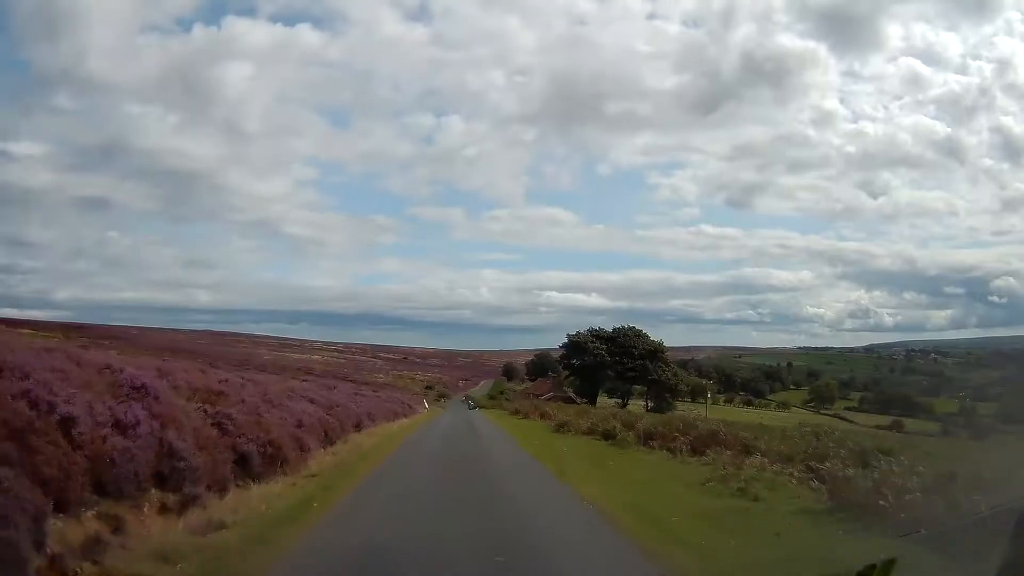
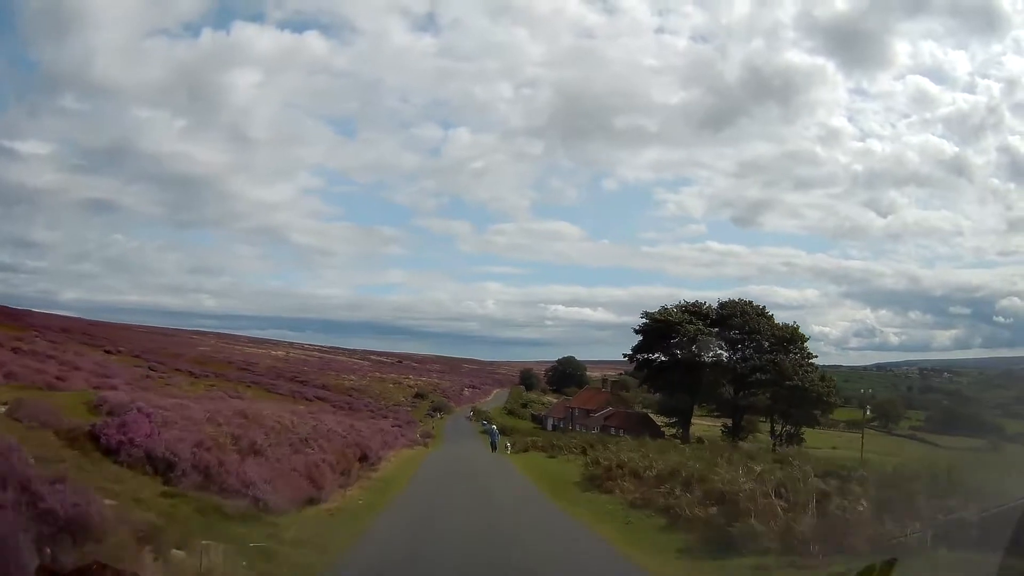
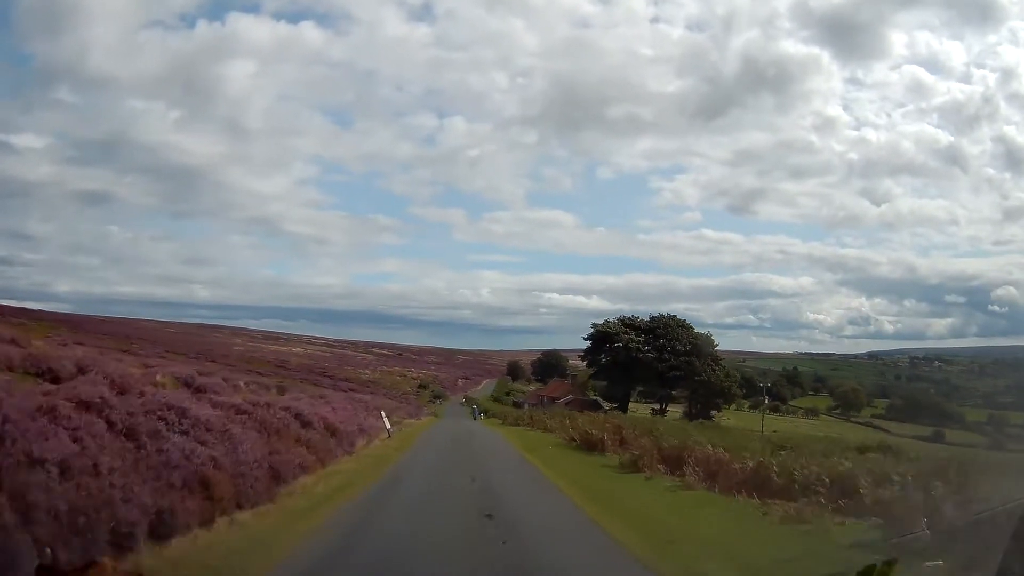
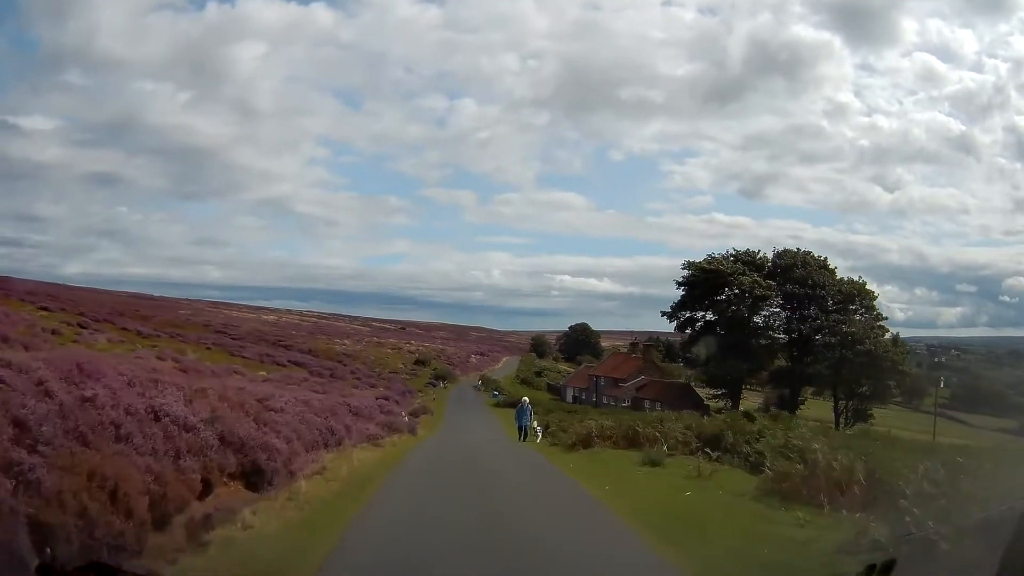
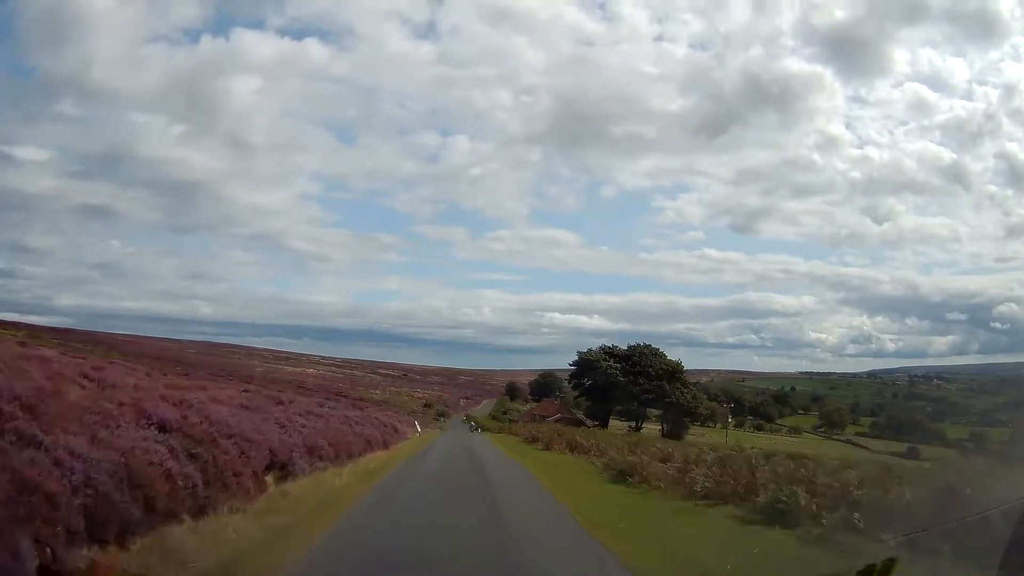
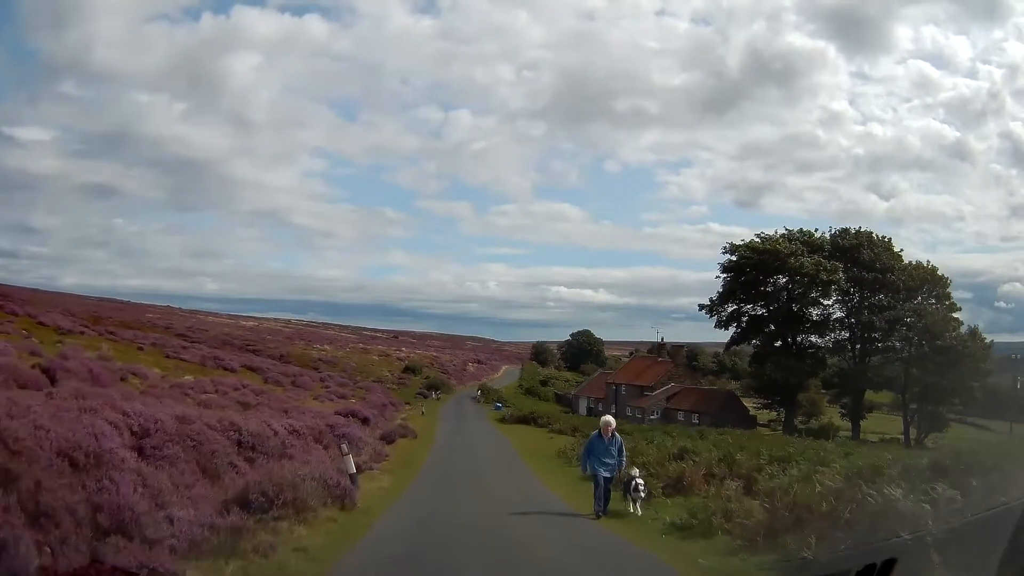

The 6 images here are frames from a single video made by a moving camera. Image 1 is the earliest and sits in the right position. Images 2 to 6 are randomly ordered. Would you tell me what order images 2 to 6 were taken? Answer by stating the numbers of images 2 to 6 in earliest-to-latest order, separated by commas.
5, 3, 2, 4, 6
